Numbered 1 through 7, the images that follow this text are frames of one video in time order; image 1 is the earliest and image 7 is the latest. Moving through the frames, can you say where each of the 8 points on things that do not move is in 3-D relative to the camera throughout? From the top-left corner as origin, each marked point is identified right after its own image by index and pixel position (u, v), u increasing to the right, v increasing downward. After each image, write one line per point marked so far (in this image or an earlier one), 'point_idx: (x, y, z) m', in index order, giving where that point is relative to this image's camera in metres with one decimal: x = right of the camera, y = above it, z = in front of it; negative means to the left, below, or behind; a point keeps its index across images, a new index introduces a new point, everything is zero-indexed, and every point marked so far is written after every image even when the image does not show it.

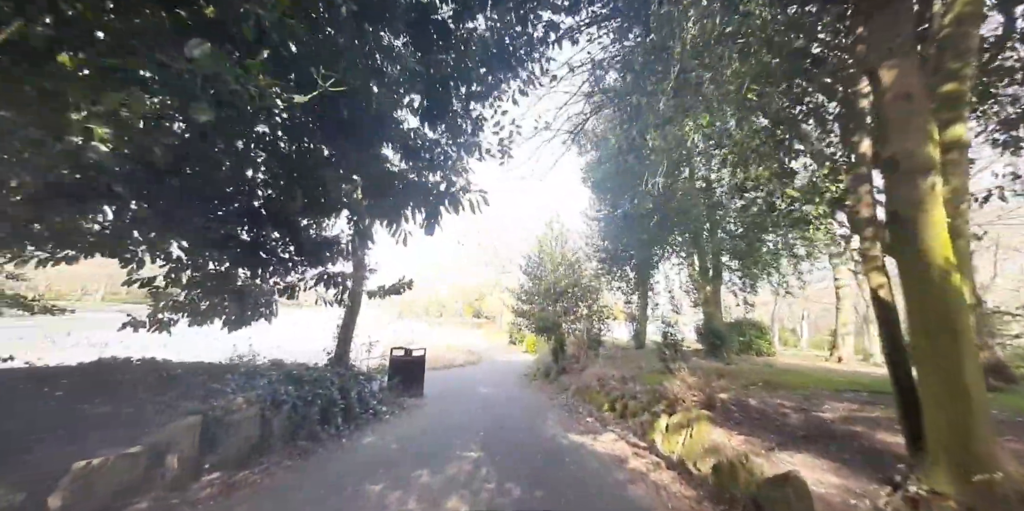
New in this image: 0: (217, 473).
0: (-2.4, -1.8, +3.1) m
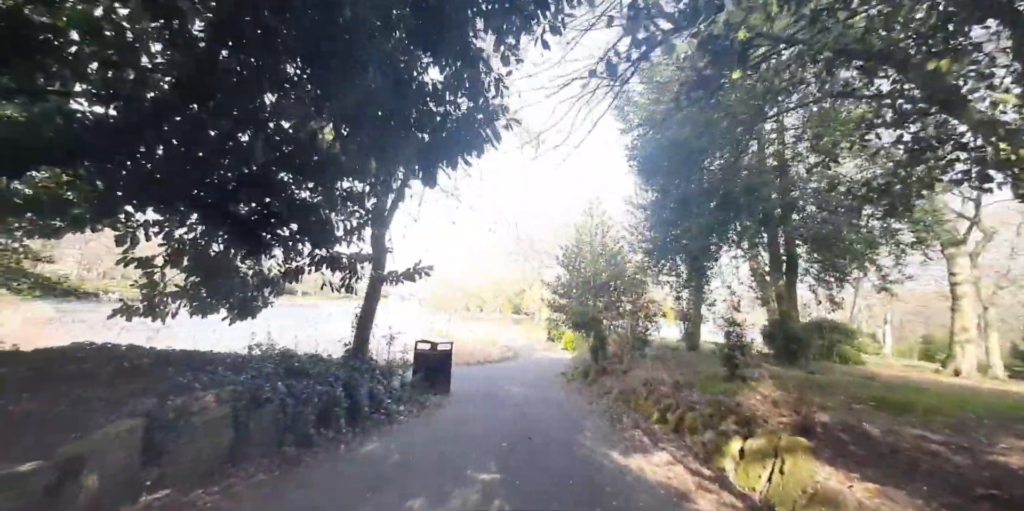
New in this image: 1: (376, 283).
0: (-2.3, -1.5, +2.5) m
1: (-2.7, -0.7, +7.2) m
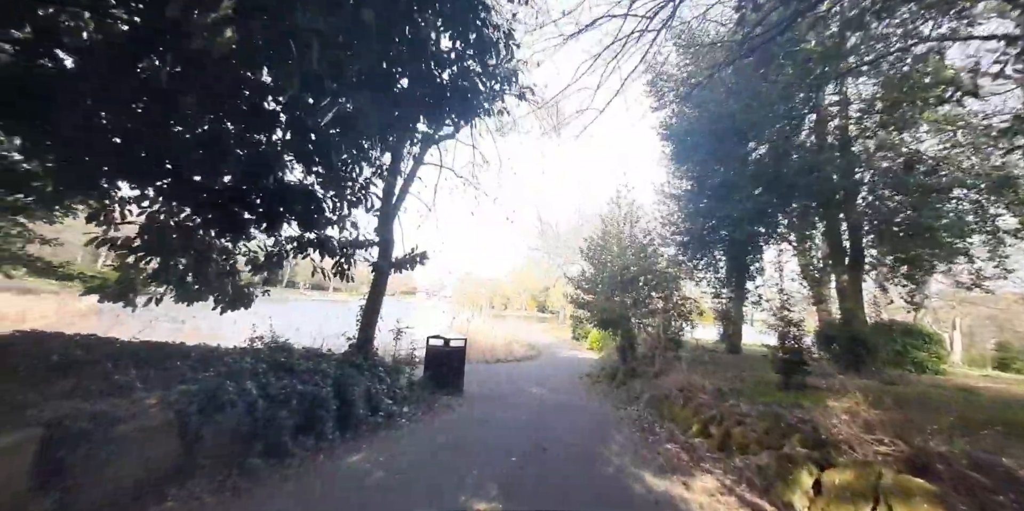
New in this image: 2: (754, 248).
0: (-2.3, -1.3, +1.9) m
1: (-2.4, -0.5, +6.7) m
2: (+6.0, +0.1, +9.3) m
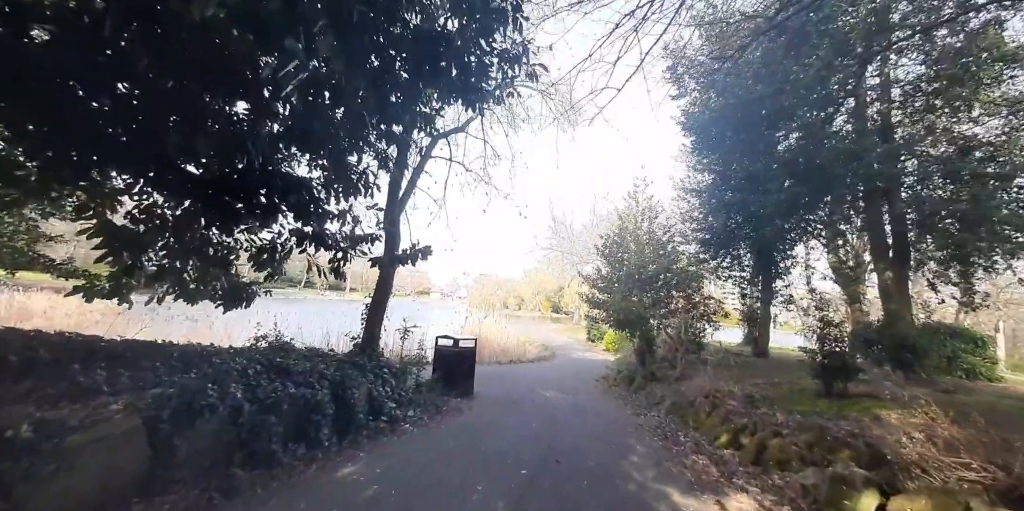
0: (-2.3, -1.3, +1.7) m
1: (-2.2, -0.4, +6.4) m
2: (+6.2, +0.2, +8.7) m
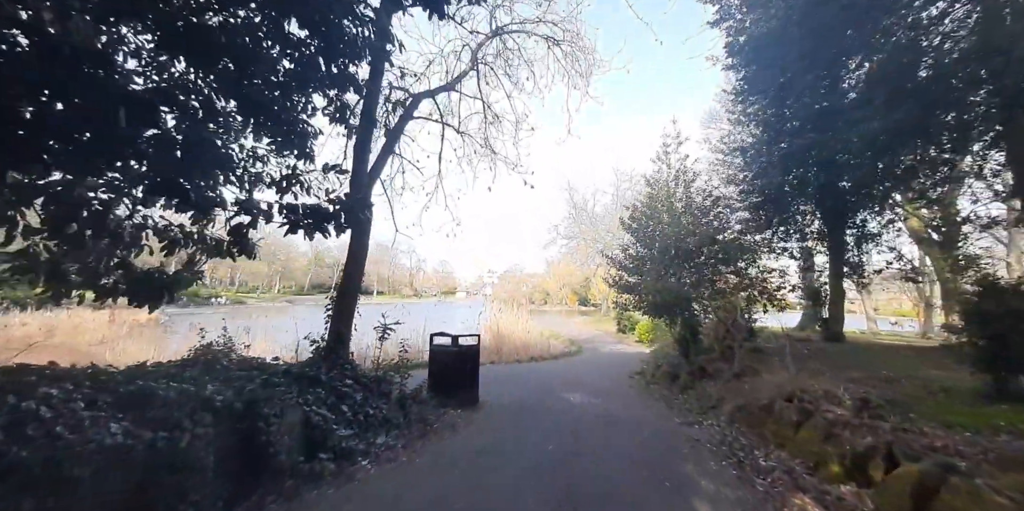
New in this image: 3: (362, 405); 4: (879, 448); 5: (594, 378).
0: (-2.4, -1.1, +0.3) m
1: (-2.1, -0.2, +5.1) m
2: (+6.4, +1.0, +6.8) m
3: (-1.6, -1.6, +3.9) m
4: (+3.0, -1.6, +3.0) m
5: (+2.1, -3.2, +9.6) m
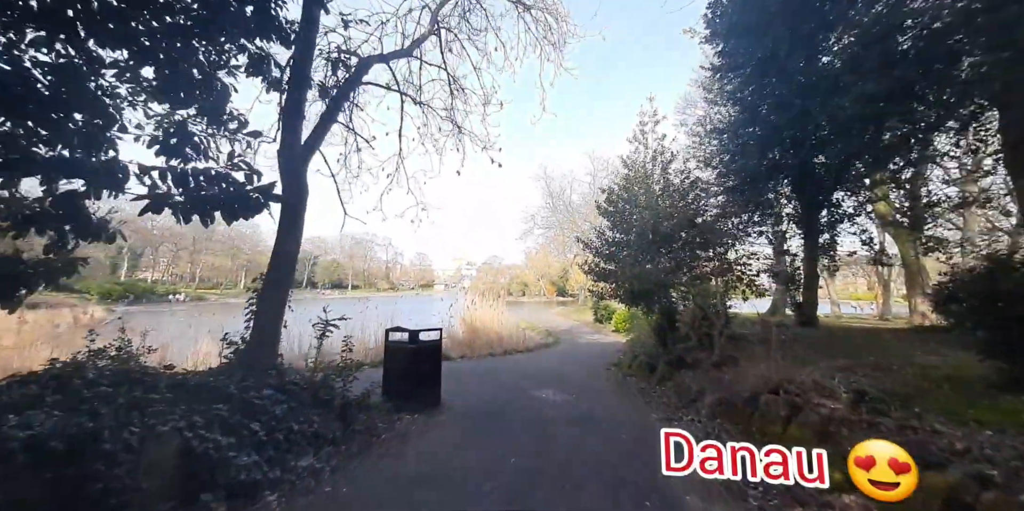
0: (-2.6, -1.0, -0.4) m
1: (-2.6, 0.0, +4.3) m
2: (+5.8, +1.3, +6.5) m
3: (-2.0, -1.4, +3.2) m
4: (+2.6, -1.4, +2.6) m
5: (+1.4, -2.8, +9.2) m
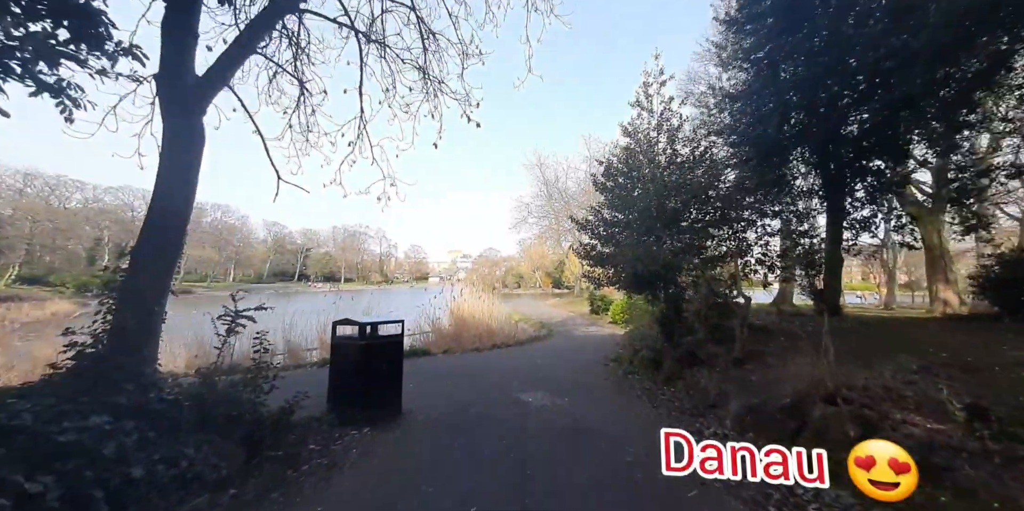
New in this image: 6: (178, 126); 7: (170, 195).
0: (-2.8, -0.8, -1.6) m
1: (-2.9, +0.3, +3.1) m
2: (+5.5, +1.7, +5.4) m
3: (-2.2, -1.1, +2.1) m
4: (+2.4, -1.2, +1.5) m
5: (+1.1, -2.4, +8.1) m
6: (-3.0, +1.2, +3.4) m
7: (-3.0, +0.6, +3.3) m
